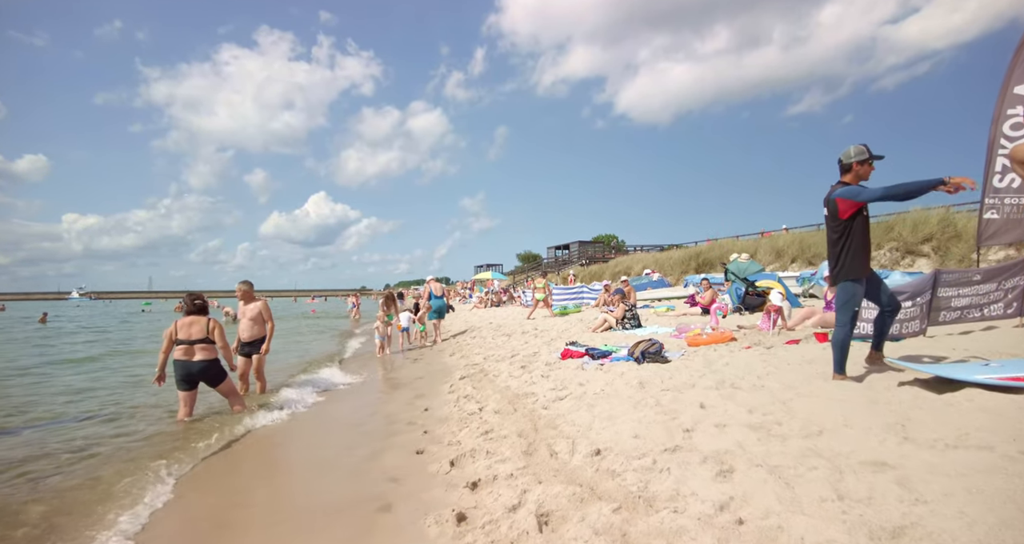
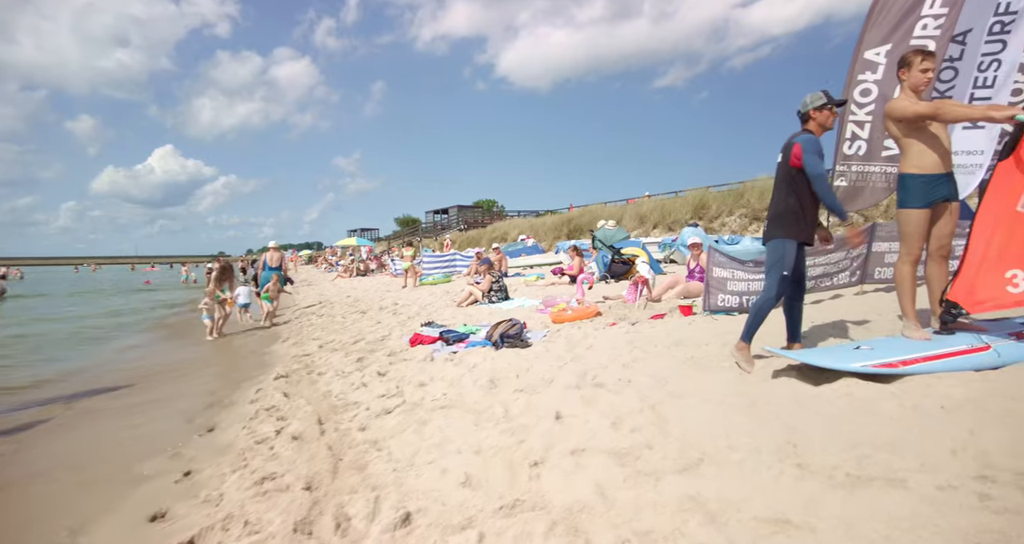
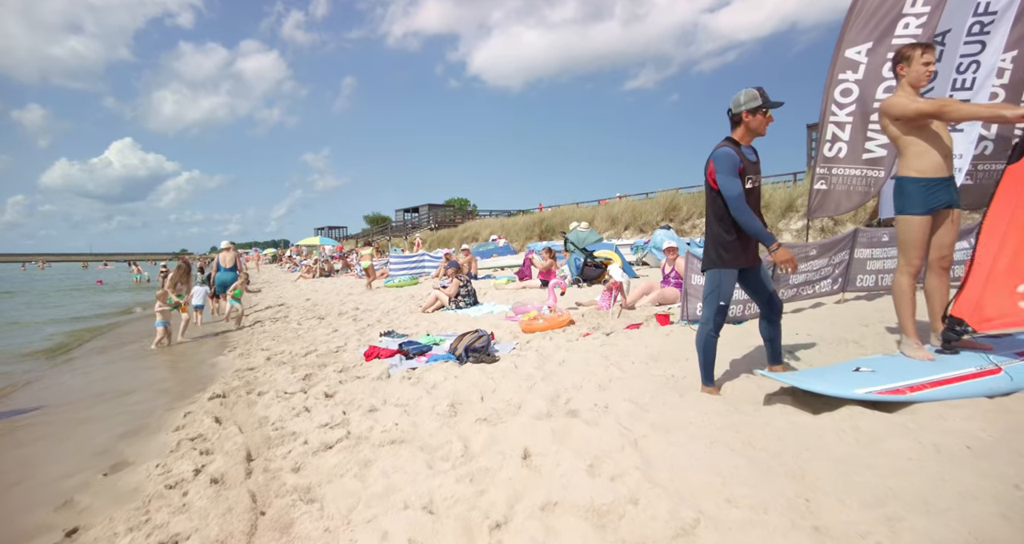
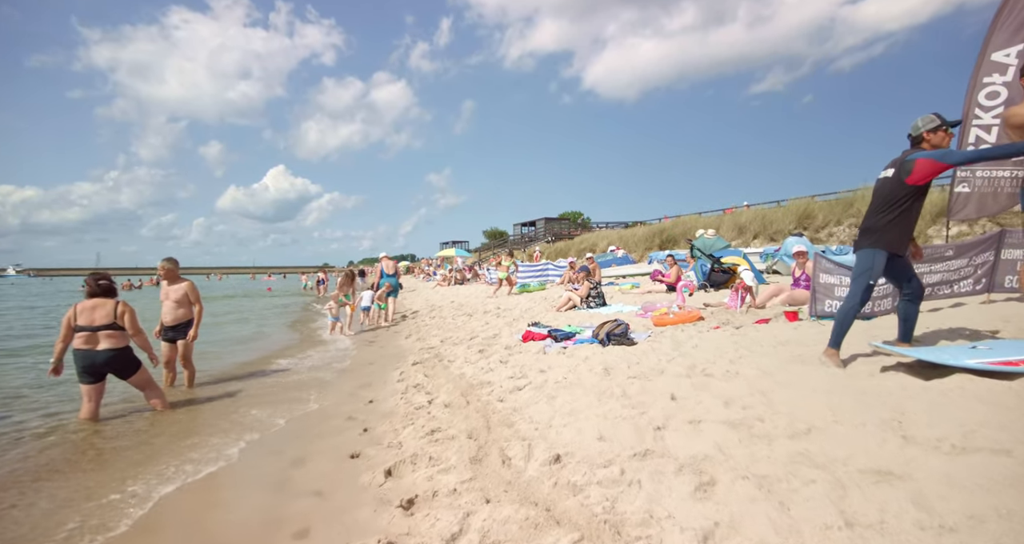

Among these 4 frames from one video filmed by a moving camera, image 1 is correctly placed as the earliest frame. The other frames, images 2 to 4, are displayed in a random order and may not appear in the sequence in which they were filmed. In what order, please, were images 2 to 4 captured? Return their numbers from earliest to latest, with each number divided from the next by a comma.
4, 2, 3
